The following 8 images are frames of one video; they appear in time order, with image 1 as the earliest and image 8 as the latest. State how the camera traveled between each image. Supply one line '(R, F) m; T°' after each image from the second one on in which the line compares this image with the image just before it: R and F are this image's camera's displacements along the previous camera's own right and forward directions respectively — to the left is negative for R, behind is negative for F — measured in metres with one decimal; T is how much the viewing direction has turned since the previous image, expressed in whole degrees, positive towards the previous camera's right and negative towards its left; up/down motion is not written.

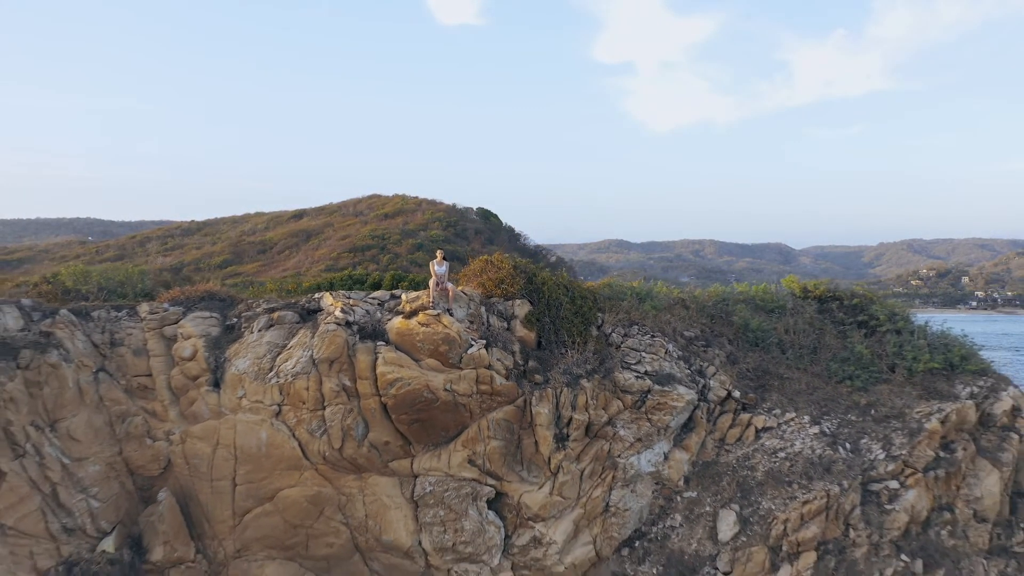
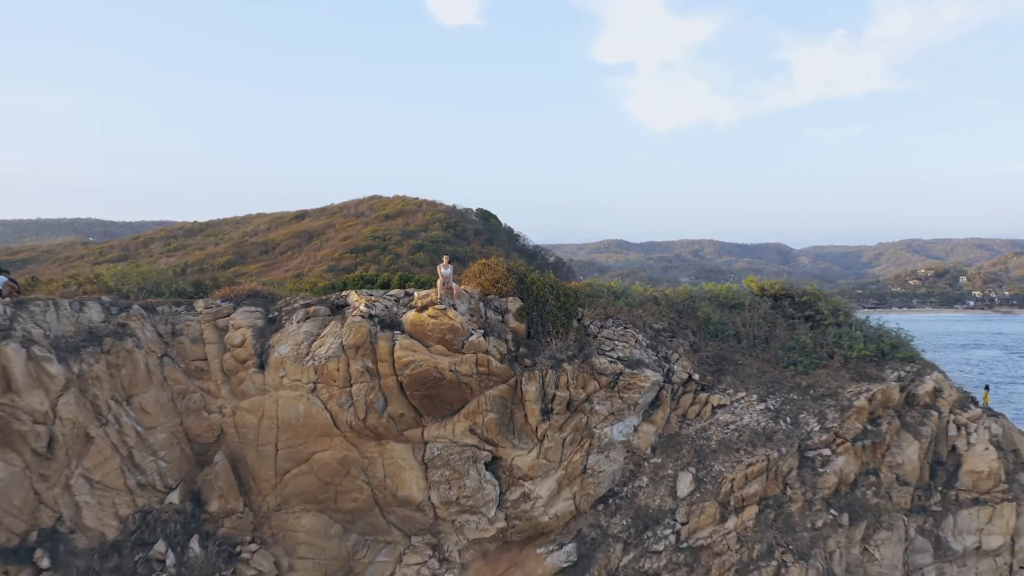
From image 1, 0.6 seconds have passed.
(+0.1, -1.1) m; 0°
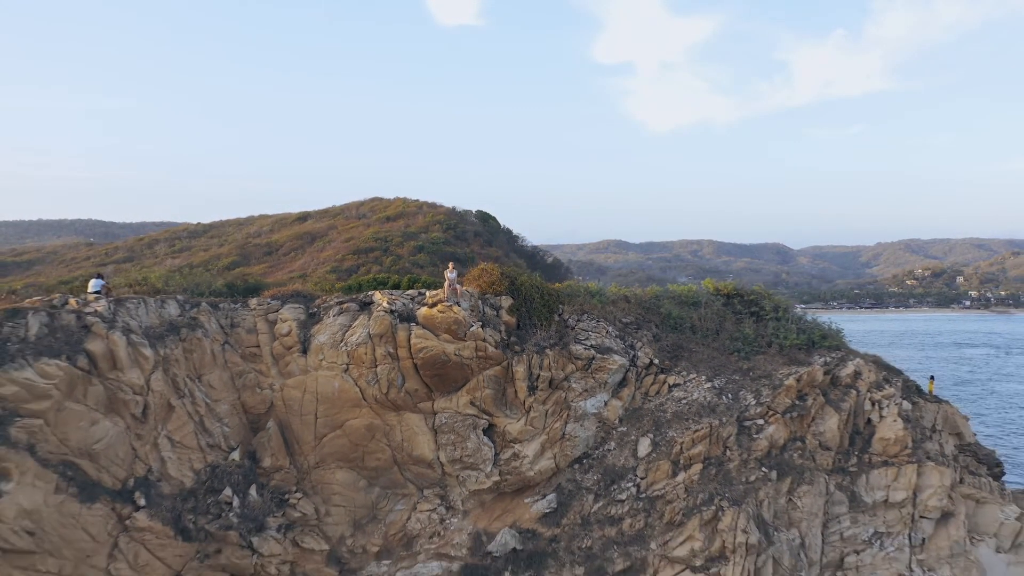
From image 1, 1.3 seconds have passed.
(+0.1, -1.6) m; 0°
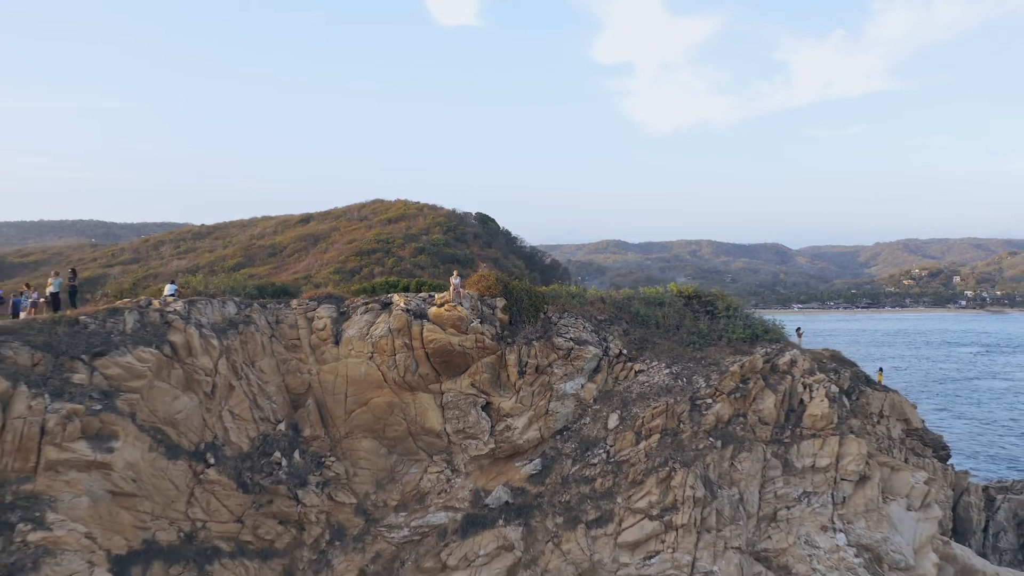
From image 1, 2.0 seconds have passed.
(+0.1, -1.8) m; 0°
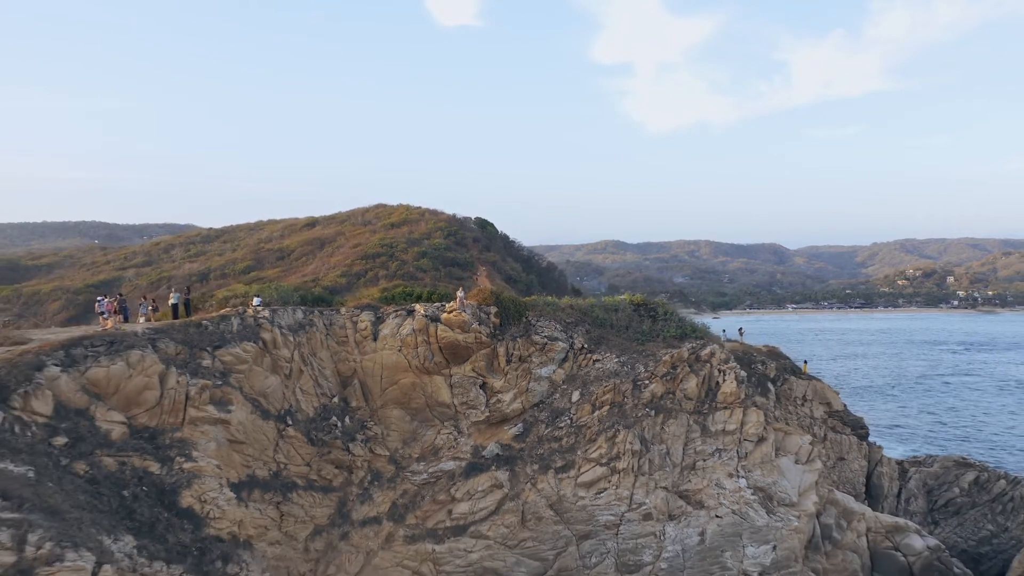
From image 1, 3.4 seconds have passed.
(+0.2, -3.7) m; 0°
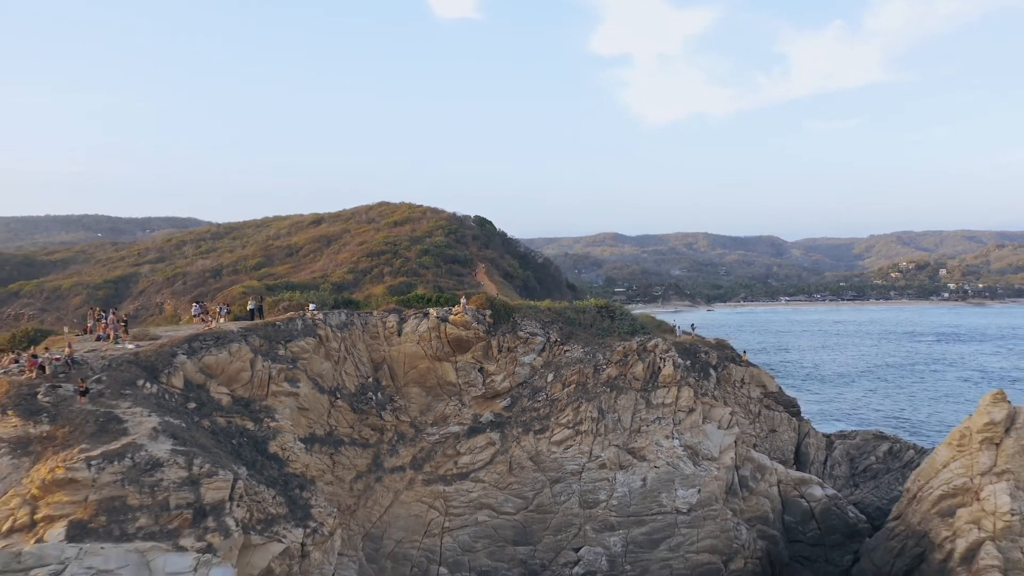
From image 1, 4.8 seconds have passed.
(+0.2, -4.4) m; 0°
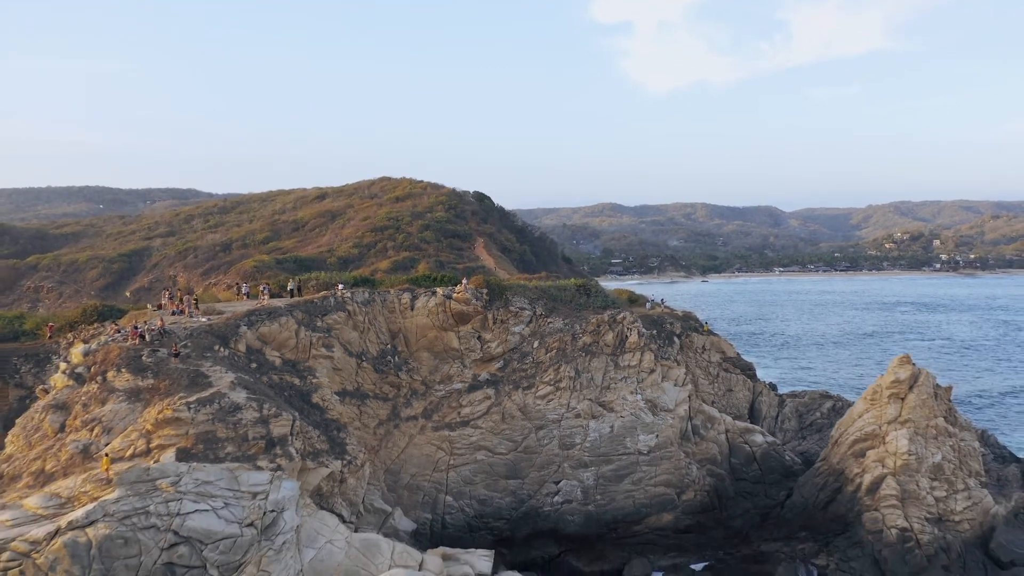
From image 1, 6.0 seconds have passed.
(+0.2, -3.9) m; 0°
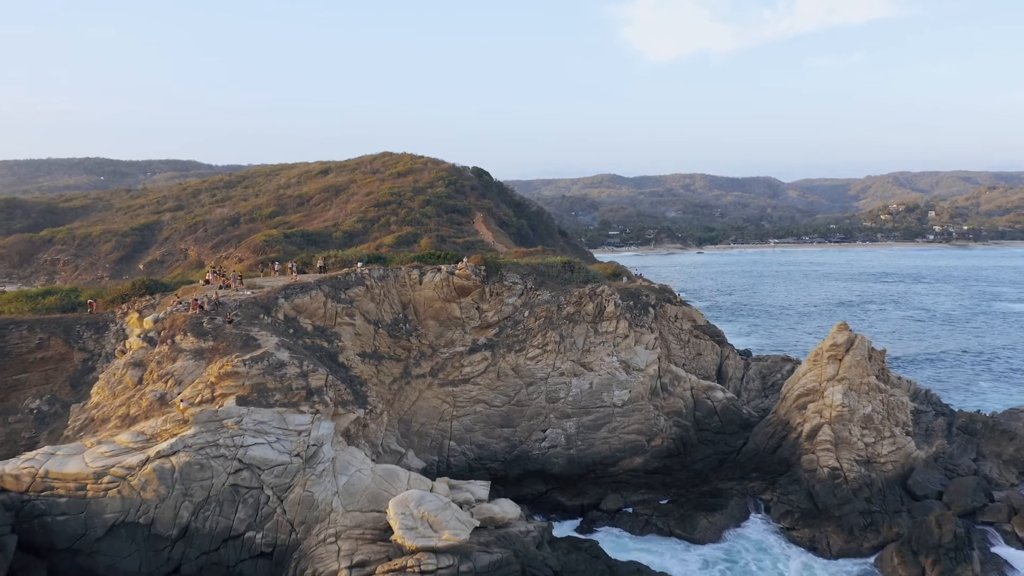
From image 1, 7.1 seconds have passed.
(+0.2, -3.7) m; 0°
